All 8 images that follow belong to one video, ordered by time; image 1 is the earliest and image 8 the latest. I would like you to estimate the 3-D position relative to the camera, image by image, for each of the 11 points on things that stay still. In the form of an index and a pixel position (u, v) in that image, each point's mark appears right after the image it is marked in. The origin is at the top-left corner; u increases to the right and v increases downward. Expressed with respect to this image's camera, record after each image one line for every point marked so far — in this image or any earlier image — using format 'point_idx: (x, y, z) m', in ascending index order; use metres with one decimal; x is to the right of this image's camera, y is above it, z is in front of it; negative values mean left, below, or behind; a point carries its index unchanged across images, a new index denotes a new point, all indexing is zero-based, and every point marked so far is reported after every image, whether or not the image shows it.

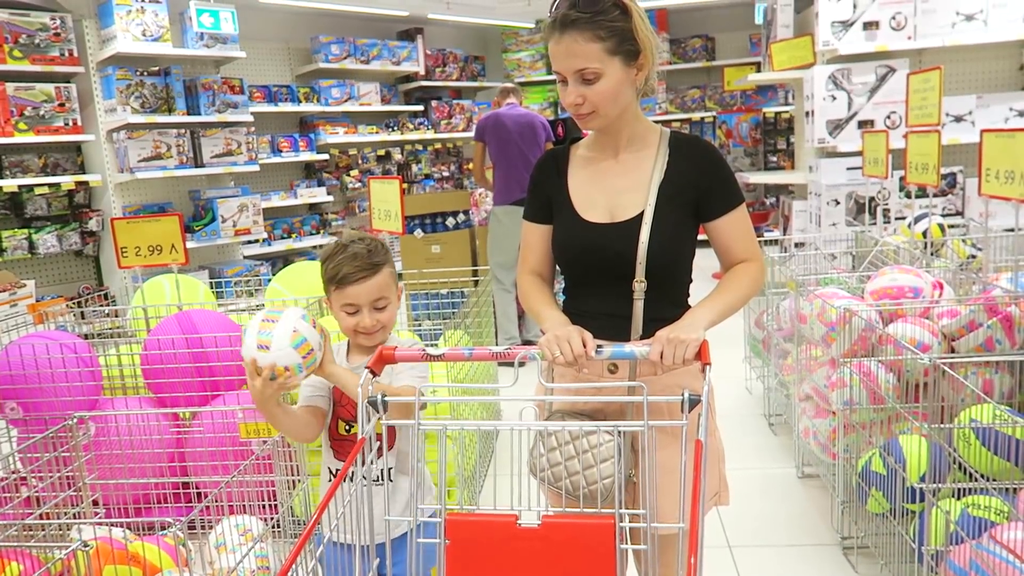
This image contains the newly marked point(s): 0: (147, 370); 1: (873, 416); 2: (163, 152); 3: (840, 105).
0: (-1.3, -0.3, +2.7) m
1: (+1.0, -0.4, +2.2) m
2: (-2.6, +1.0, +5.8) m
3: (+2.0, +1.1, +4.7) m
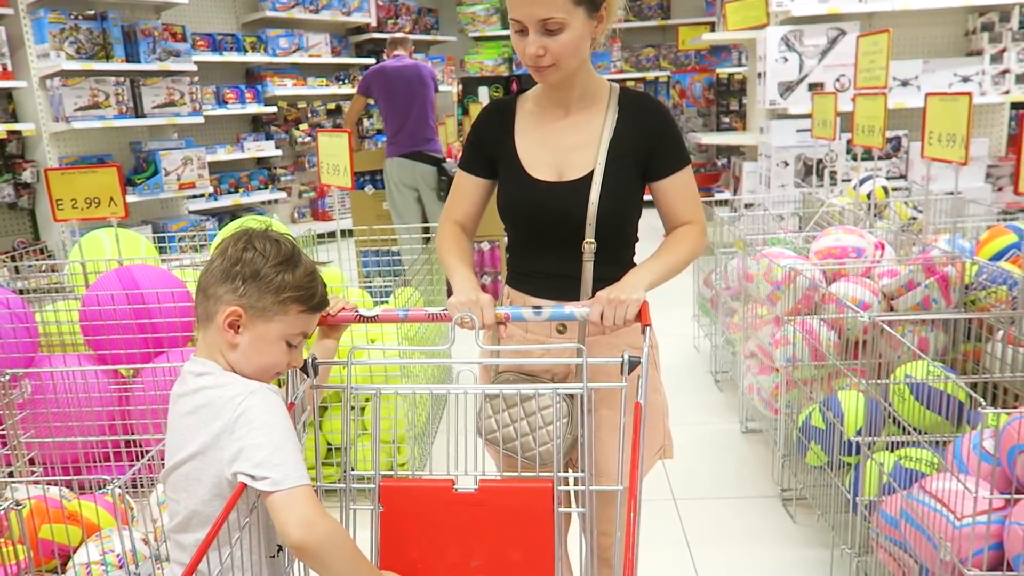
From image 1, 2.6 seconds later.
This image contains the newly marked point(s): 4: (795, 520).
0: (-1.4, -0.1, +2.6) m
1: (+0.9, -0.2, +2.3) m
2: (-2.9, +1.3, +5.5) m
3: (+1.7, +1.3, +4.7) m
4: (+0.8, -0.7, +2.3) m
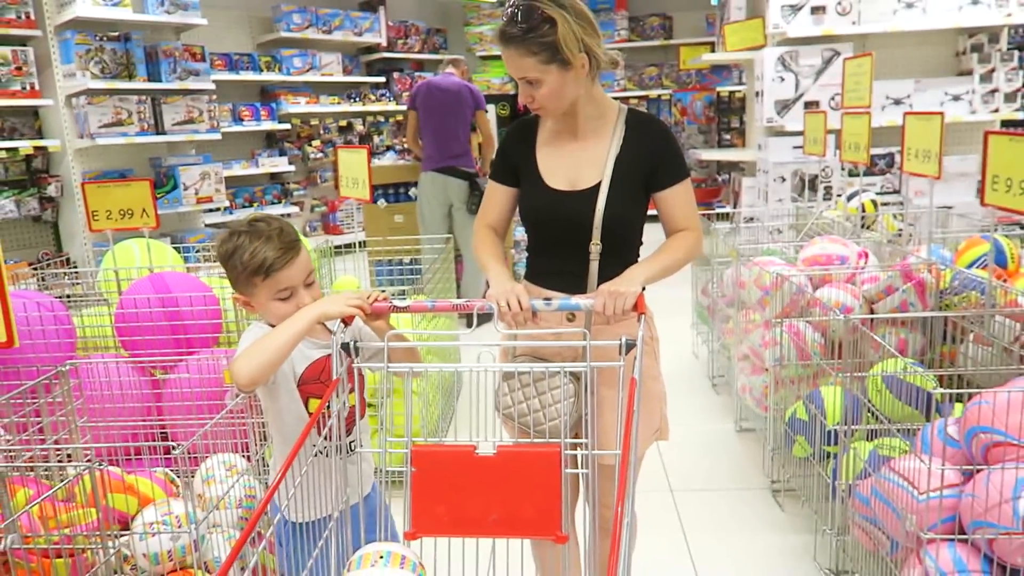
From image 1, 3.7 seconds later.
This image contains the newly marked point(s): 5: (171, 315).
0: (-1.4, -0.1, +2.8) m
1: (+0.9, -0.3, +2.5) m
2: (-2.9, +1.2, +5.8) m
3: (+1.7, +1.3, +4.9) m
4: (+0.9, -0.7, +2.5) m
5: (-1.2, -0.1, +2.8) m
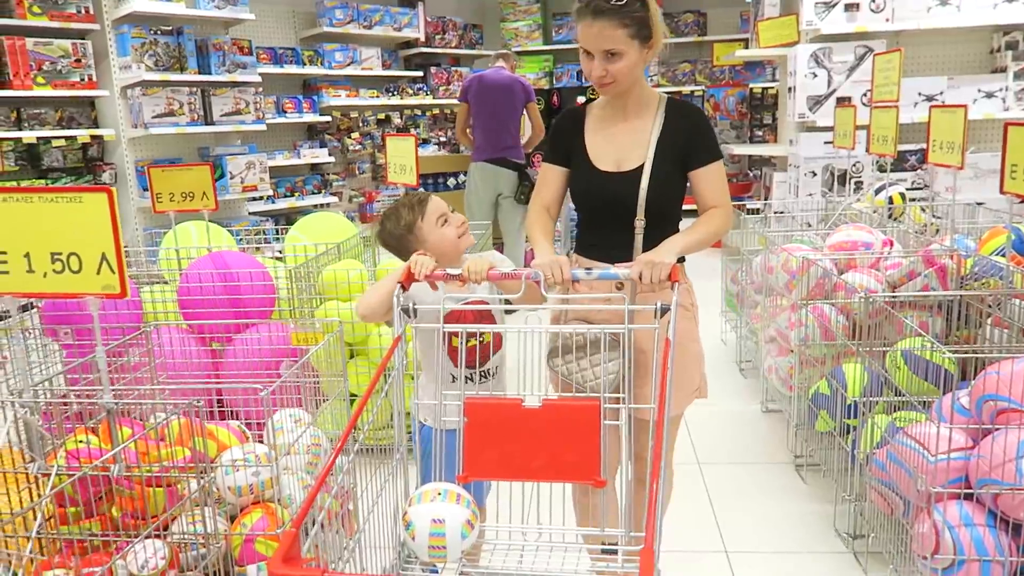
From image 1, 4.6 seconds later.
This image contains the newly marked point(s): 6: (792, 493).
0: (-1.3, -0.1, +3.0) m
1: (+1.0, -0.2, +2.6) m
2: (-2.6, +1.4, +6.0) m
3: (+2.0, +1.3, +5.0) m
4: (+1.0, -0.7, +2.6) m
5: (-1.1, 0.0, +3.0) m
6: (+0.9, -0.7, +2.6) m
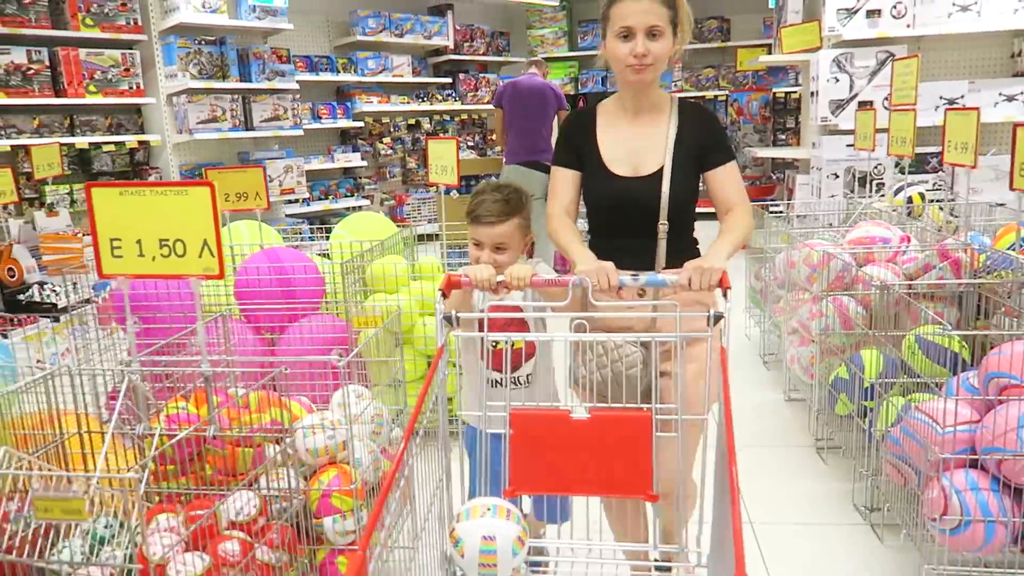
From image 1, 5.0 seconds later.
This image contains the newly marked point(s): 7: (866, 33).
0: (-1.1, 0.0, +3.2) m
1: (+1.2, -0.2, +2.7) m
2: (-2.4, +1.4, +6.3) m
3: (+2.2, +1.3, +5.2) m
4: (+1.1, -0.6, +2.8) m
5: (-0.9, 0.0, +3.2) m
6: (+1.1, -0.6, +2.7) m
7: (+2.3, +1.7, +5.0) m
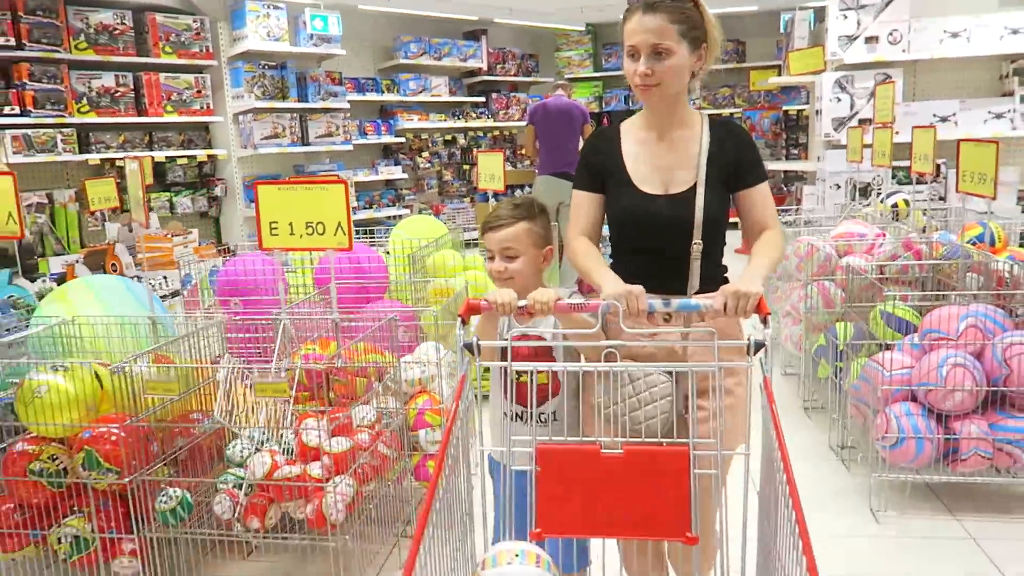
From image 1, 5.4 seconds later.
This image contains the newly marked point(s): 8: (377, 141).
0: (-0.9, 0.0, +3.8) m
1: (+1.3, -0.1, +3.3) m
2: (-2.1, +1.4, +7.0) m
3: (+2.4, +1.3, +5.7) m
4: (+1.3, -0.6, +3.4) m
5: (-0.8, +0.1, +3.9) m
6: (+1.2, -0.6, +3.3) m
7: (+2.5, +1.7, +5.6) m
8: (-1.4, +1.5, +8.0) m
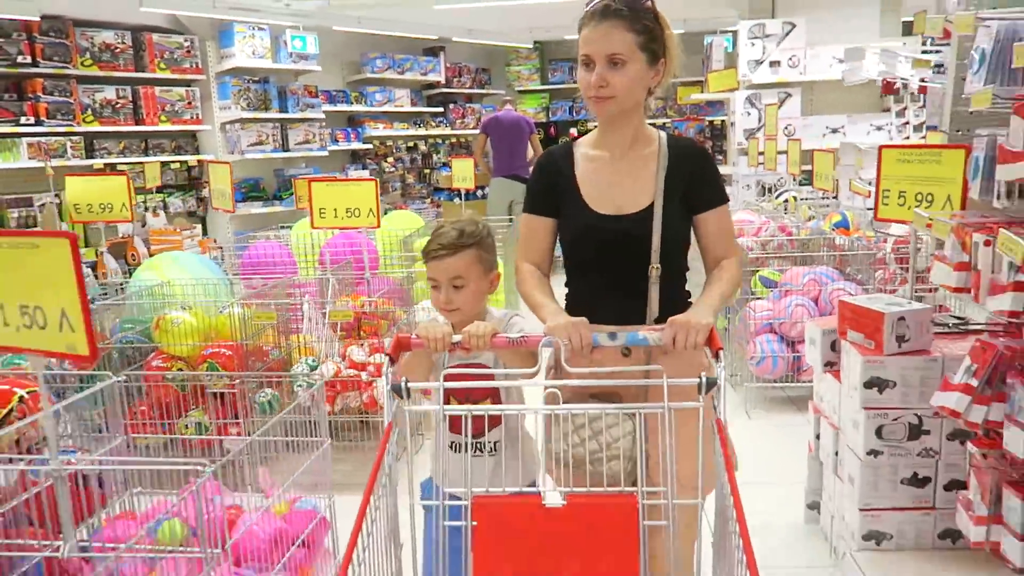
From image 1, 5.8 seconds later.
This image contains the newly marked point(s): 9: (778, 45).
0: (-1.1, +0.2, +4.7) m
1: (+1.2, 0.0, +4.4) m
2: (-2.5, +1.5, +7.8) m
3: (+2.1, +1.5, +6.9) m
4: (+1.1, -0.4, +4.4) m
5: (-0.9, +0.2, +4.8) m
6: (+1.1, -0.4, +4.4) m
7: (+2.2, +1.8, +6.8) m
8: (-1.9, +1.6, +8.9) m
9: (+2.3, +2.1, +6.8) m
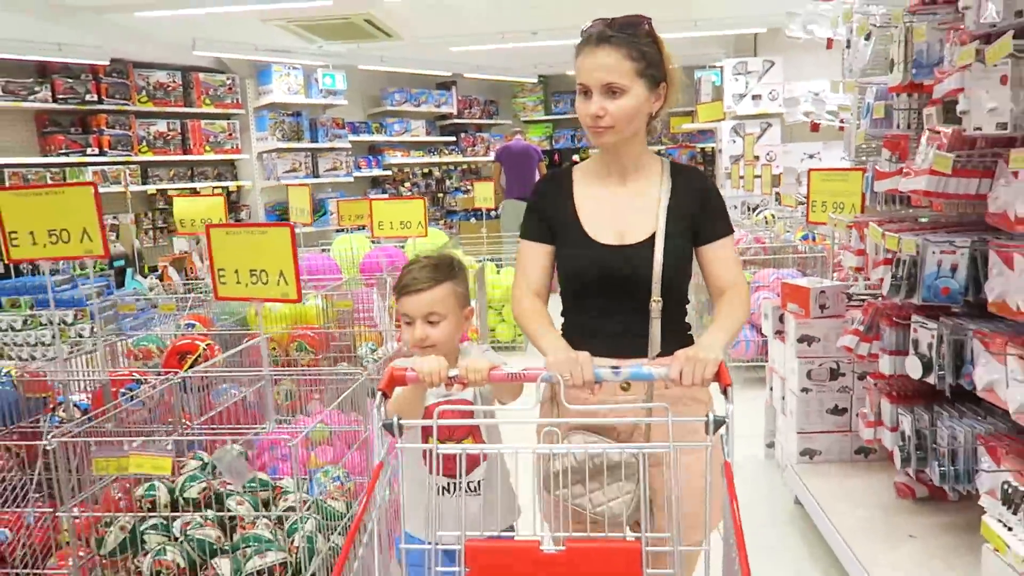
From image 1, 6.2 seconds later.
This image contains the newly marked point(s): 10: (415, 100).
0: (-1.0, +0.1, +5.5) m
1: (+1.3, 0.0, +5.2) m
2: (-2.4, +1.3, +8.6) m
3: (+2.2, +1.4, +7.7) m
4: (+1.3, -0.4, +5.2) m
5: (-0.8, +0.2, +5.6) m
6: (+1.2, -0.5, +5.1) m
7: (+2.3, +1.7, +7.6) m
8: (-1.8, +1.4, +9.7) m
9: (+2.4, +2.0, +7.6) m
10: (-1.3, +2.5, +10.3) m
